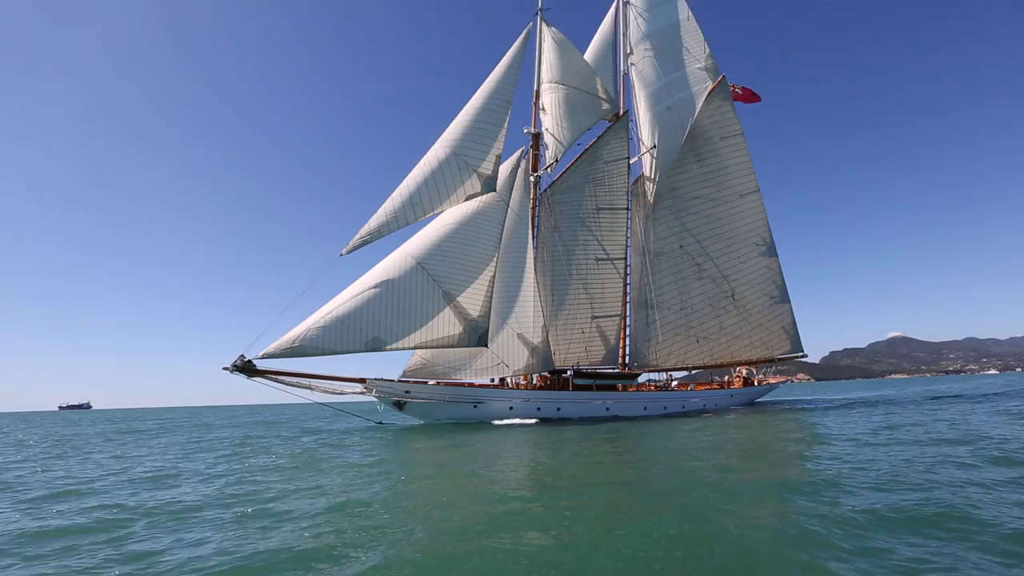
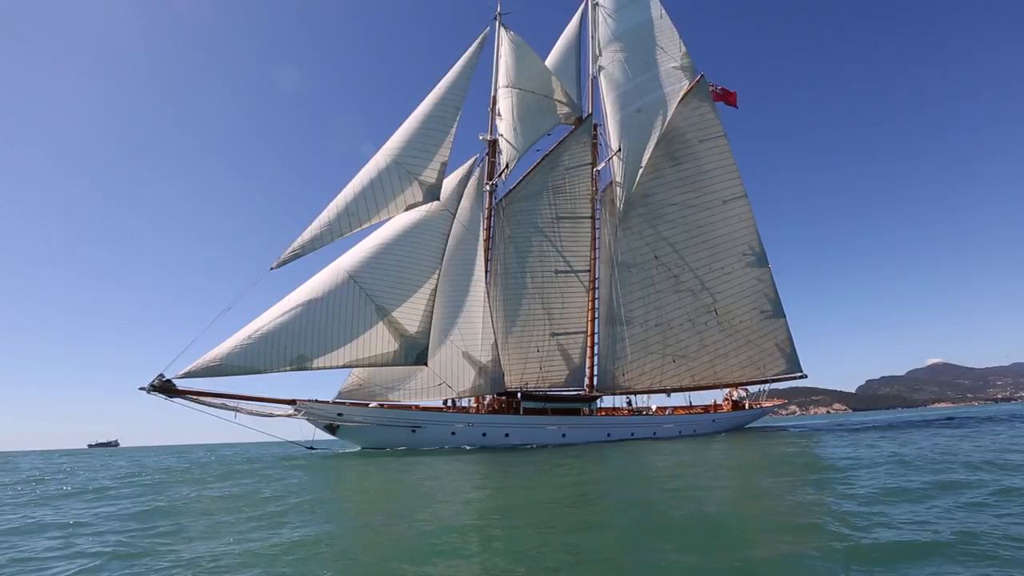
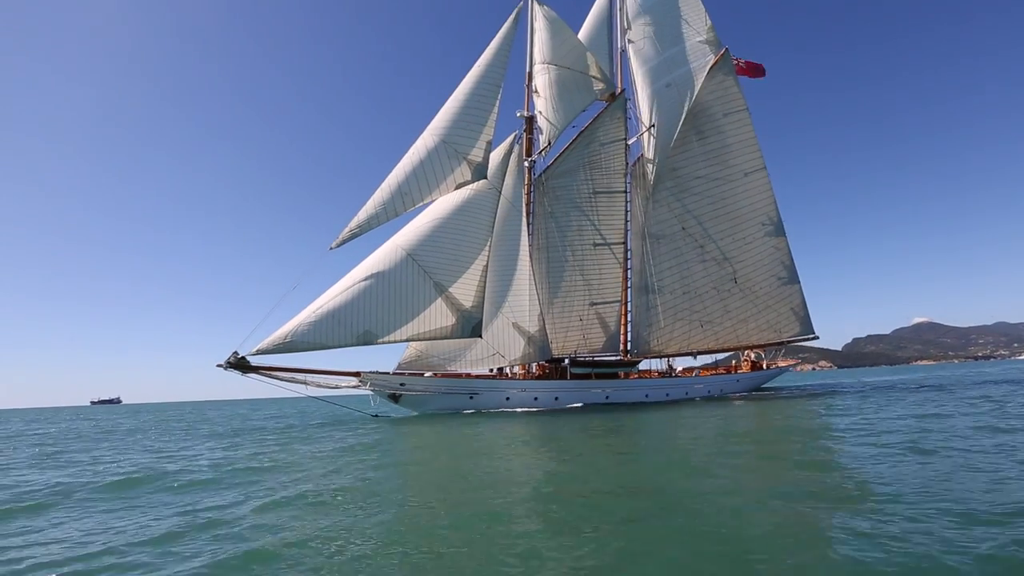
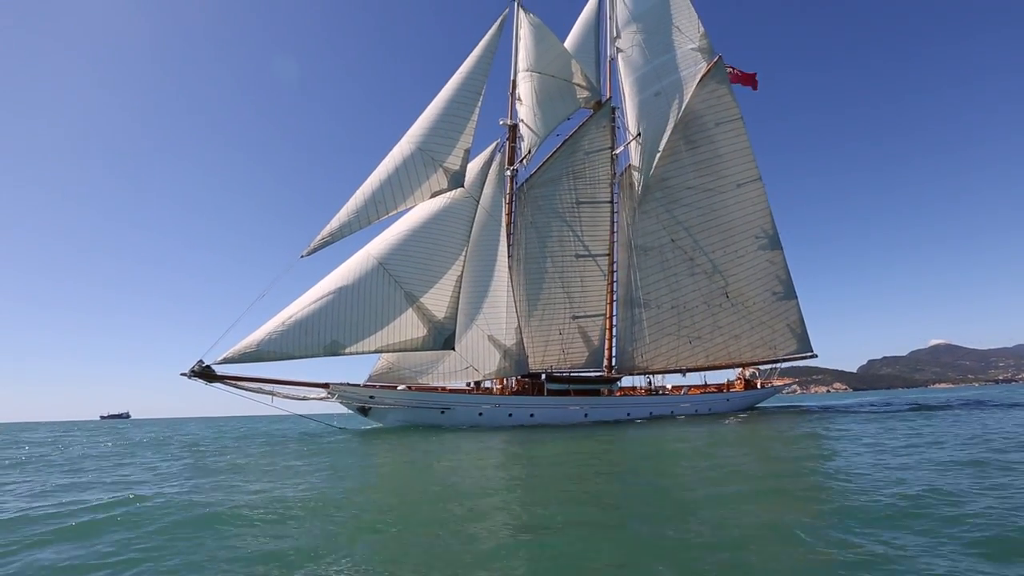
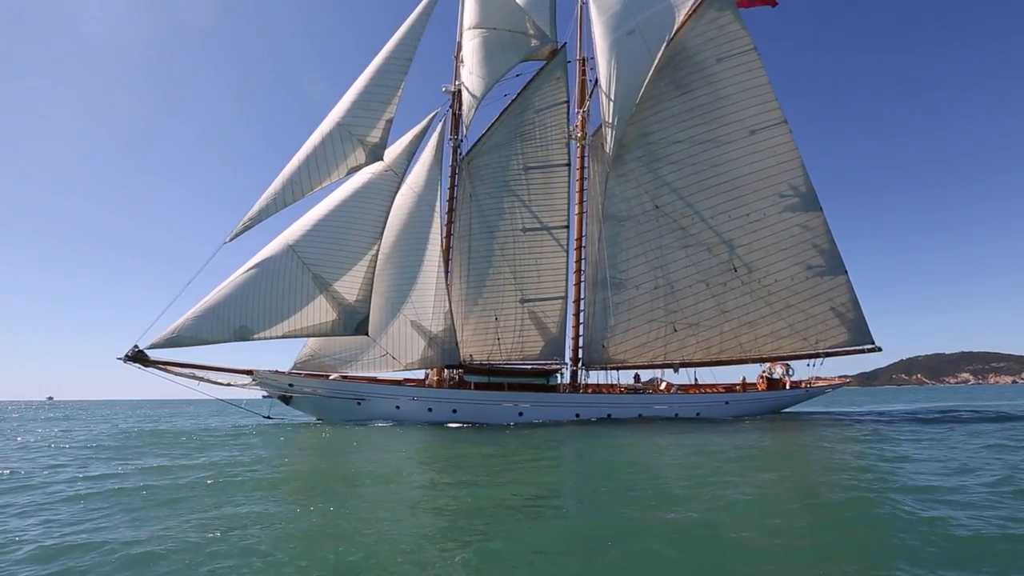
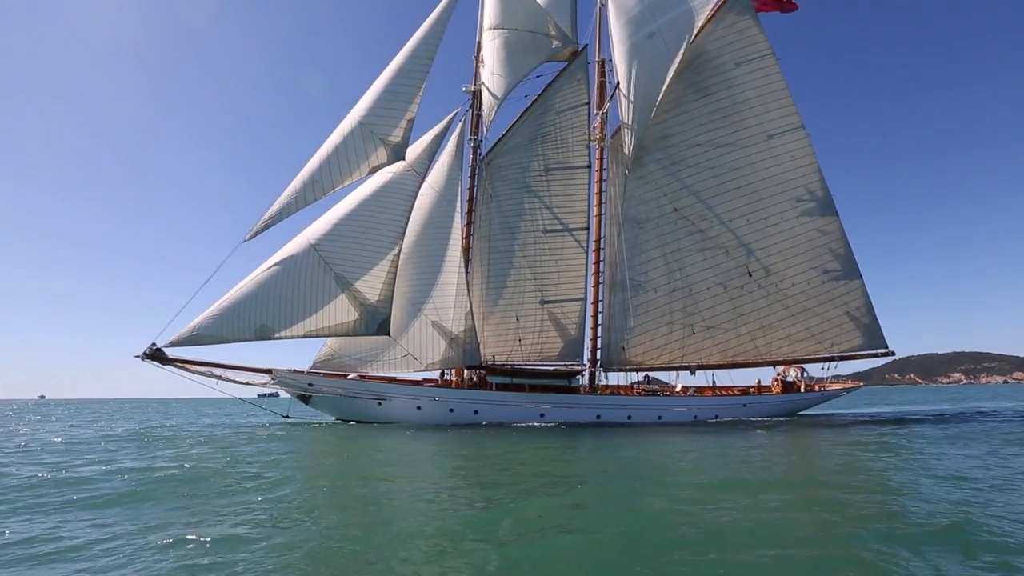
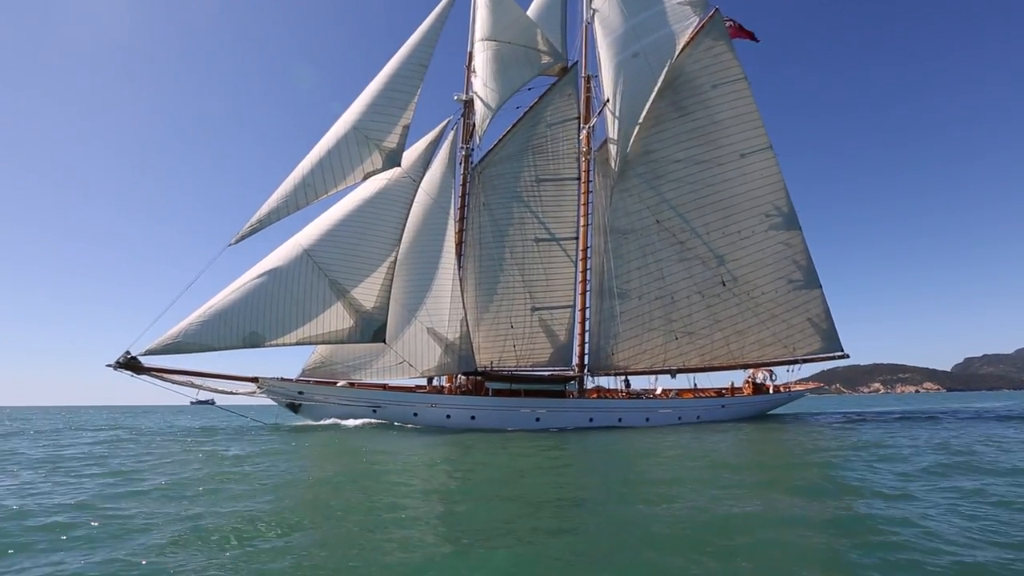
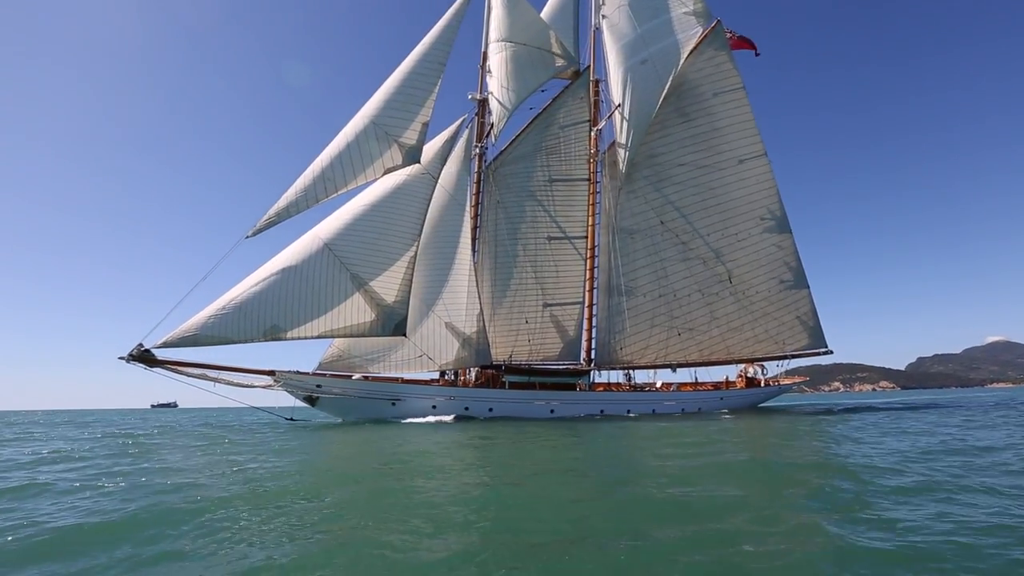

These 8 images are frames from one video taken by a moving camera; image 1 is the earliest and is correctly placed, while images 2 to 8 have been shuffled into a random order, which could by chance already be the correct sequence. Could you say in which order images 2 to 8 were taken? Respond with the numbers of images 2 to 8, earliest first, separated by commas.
3, 4, 2, 8, 7, 6, 5
